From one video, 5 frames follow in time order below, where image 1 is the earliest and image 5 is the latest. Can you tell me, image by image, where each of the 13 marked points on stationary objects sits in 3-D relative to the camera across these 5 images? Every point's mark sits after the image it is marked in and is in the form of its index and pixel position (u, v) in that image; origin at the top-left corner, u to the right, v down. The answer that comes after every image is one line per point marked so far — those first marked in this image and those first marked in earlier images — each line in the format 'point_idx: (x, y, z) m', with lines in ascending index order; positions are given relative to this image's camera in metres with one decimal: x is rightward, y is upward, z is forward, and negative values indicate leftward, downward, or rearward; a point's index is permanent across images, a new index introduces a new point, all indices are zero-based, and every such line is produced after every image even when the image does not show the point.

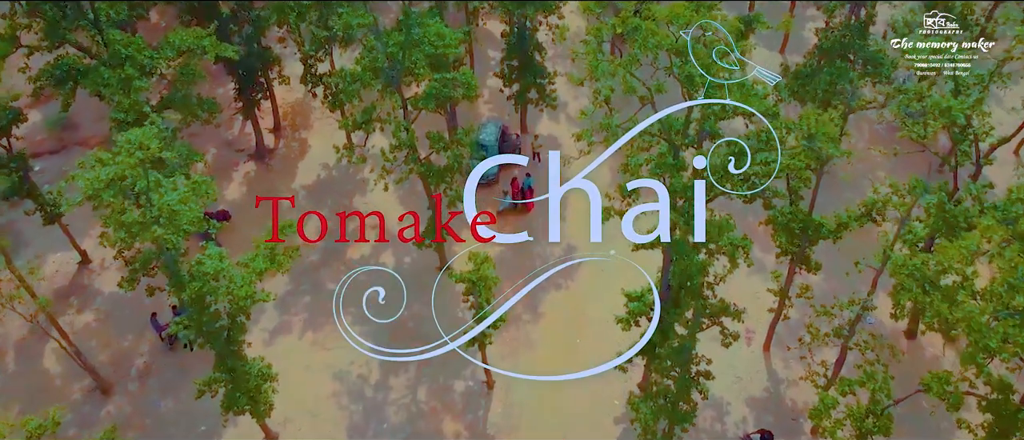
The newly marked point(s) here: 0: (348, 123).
0: (-3.2, +1.9, +14.6) m
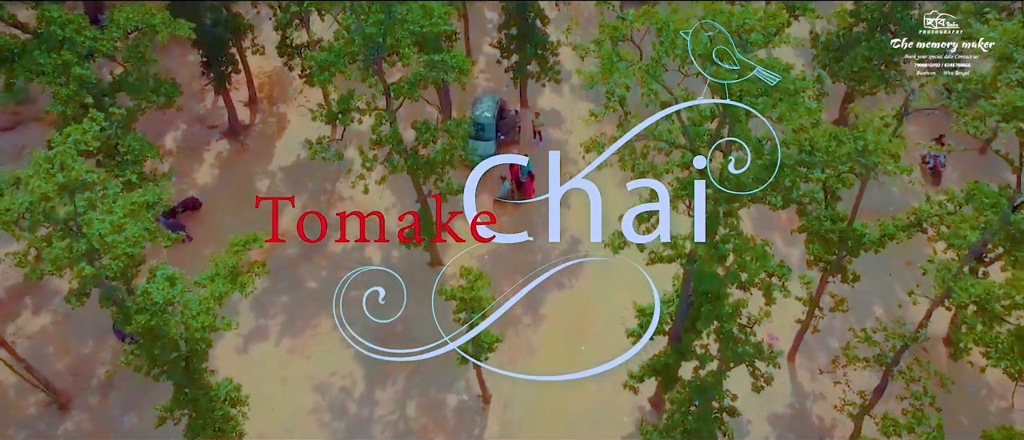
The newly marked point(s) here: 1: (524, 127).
0: (-3.2, +1.8, +12.7) m
1: (+0.3, +2.3, +18.6) m
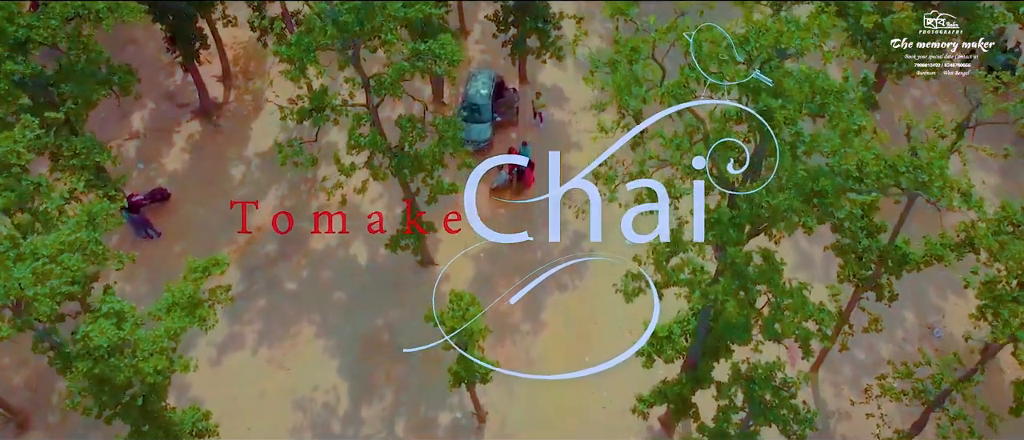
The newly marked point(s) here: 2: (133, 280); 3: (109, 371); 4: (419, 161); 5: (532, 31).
0: (-3.3, +1.6, +11.2) m
1: (+0.3, +2.6, +17.1) m
2: (-7.5, -1.2, +14.8) m
3: (-4.9, -1.8, +9.1) m
4: (-1.5, +1.0, +12.2) m
5: (+0.4, +3.9, +15.5) m
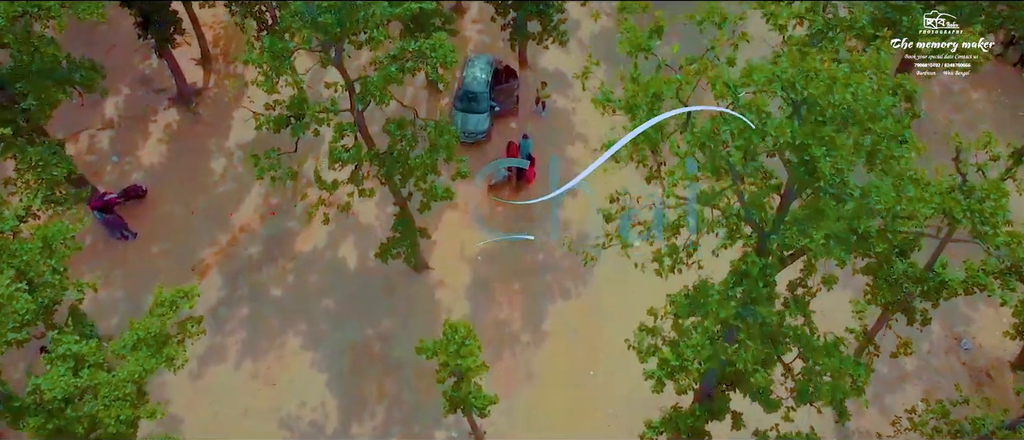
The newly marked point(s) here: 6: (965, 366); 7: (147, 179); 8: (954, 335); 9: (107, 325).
0: (-3.3, +1.4, +10.1) m
1: (+0.2, +2.7, +15.9) m
2: (-7.5, -1.2, +13.9) m
3: (-4.9, -2.2, +8.3) m
4: (-1.5, +0.8, +11.2) m
5: (+0.4, +3.9, +14.2) m
6: (+7.8, -2.5, +12.8) m
7: (-7.4, +0.8, +15.1) m
8: (+7.7, -2.0, +13.1) m
9: (-7.3, -1.9, +13.5) m
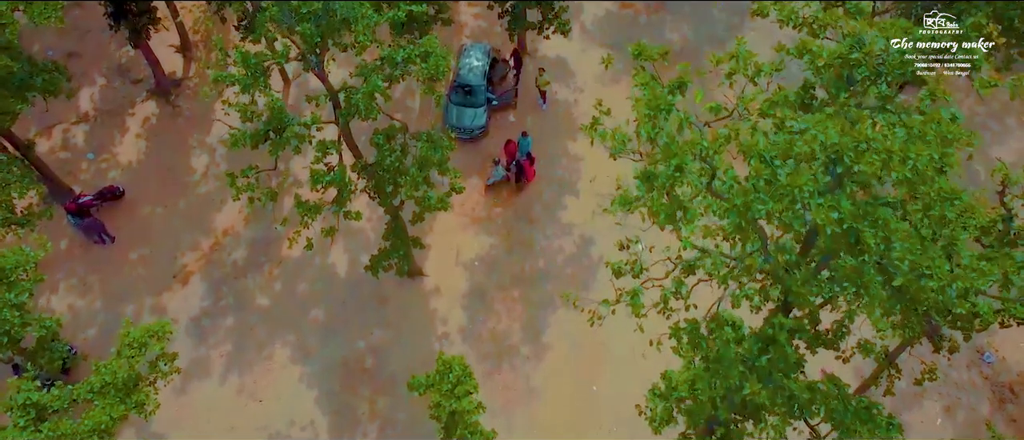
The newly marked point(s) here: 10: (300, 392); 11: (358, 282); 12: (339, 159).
0: (-3.3, +1.1, +9.3) m
1: (+0.2, +2.7, +15.0) m
2: (-7.5, -1.3, +13.2) m
3: (-4.9, -2.6, +7.6) m
4: (-1.6, +0.5, +10.3) m
5: (+0.4, +3.8, +13.2) m
6: (+7.7, -2.6, +12.2) m
7: (-7.4, +0.8, +14.3) m
8: (+7.7, -2.1, +12.5) m
9: (-7.3, -2.0, +12.8) m
10: (-3.5, -2.9, +12.4) m
11: (-2.7, -1.1, +13.3) m
12: (-2.1, +0.7, +9.1) m
